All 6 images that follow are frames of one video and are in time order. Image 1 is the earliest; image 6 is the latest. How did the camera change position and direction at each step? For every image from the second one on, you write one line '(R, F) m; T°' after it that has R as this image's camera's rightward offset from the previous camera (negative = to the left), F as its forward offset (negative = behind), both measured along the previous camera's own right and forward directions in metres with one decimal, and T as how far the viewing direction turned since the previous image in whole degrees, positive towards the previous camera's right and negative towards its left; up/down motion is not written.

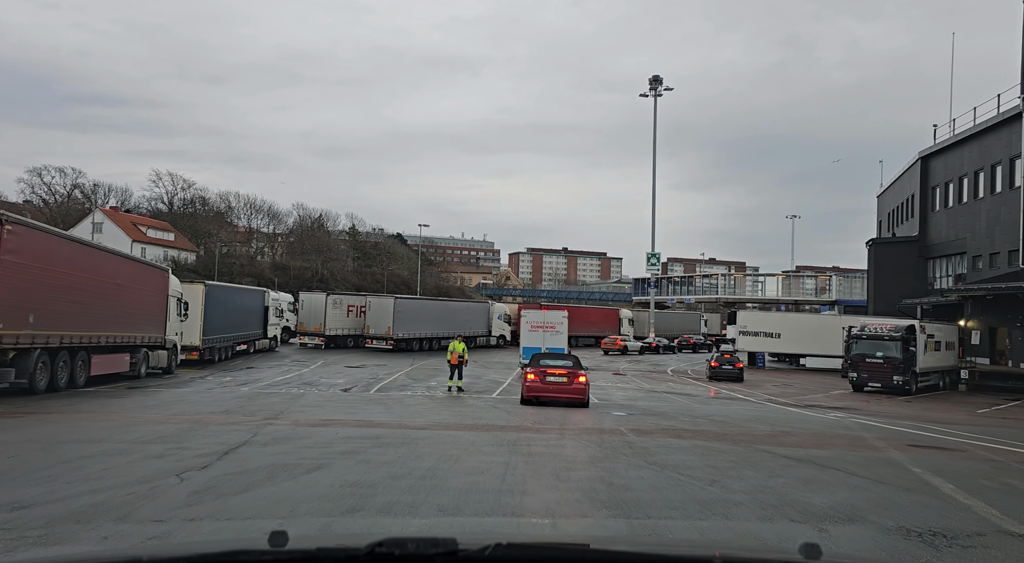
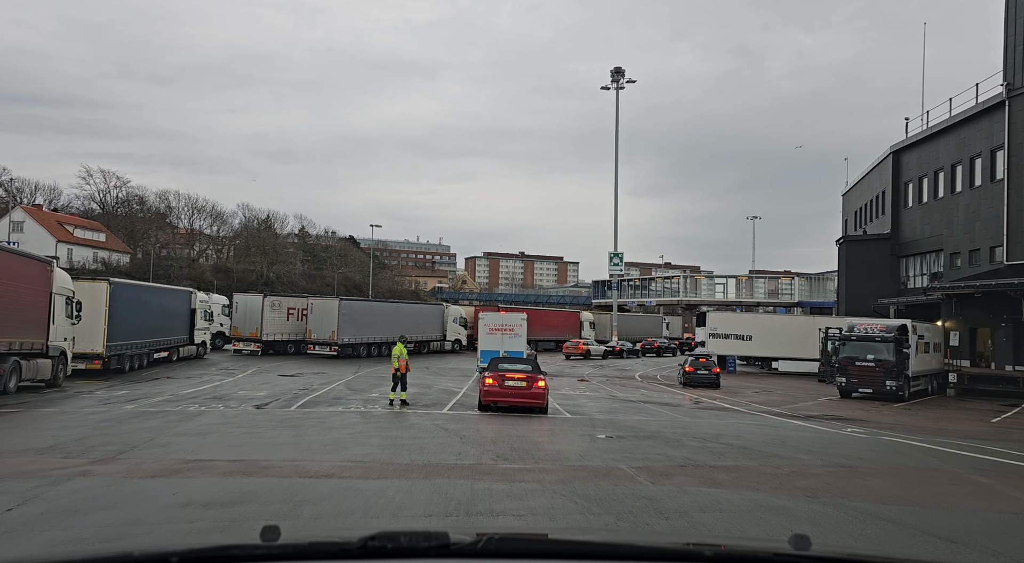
(0.0, +3.4) m; +4°
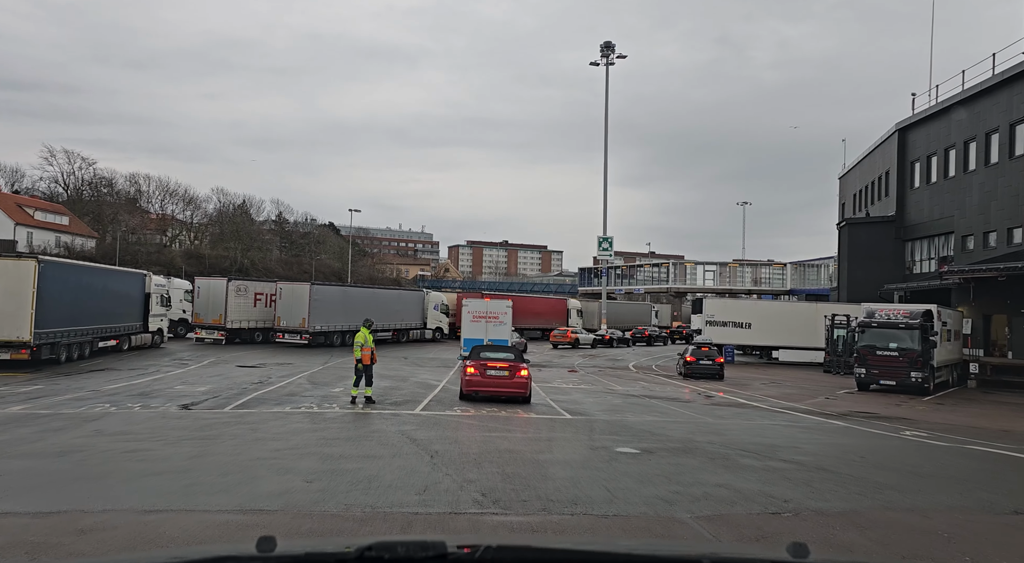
(-0.1, +2.9) m; +1°
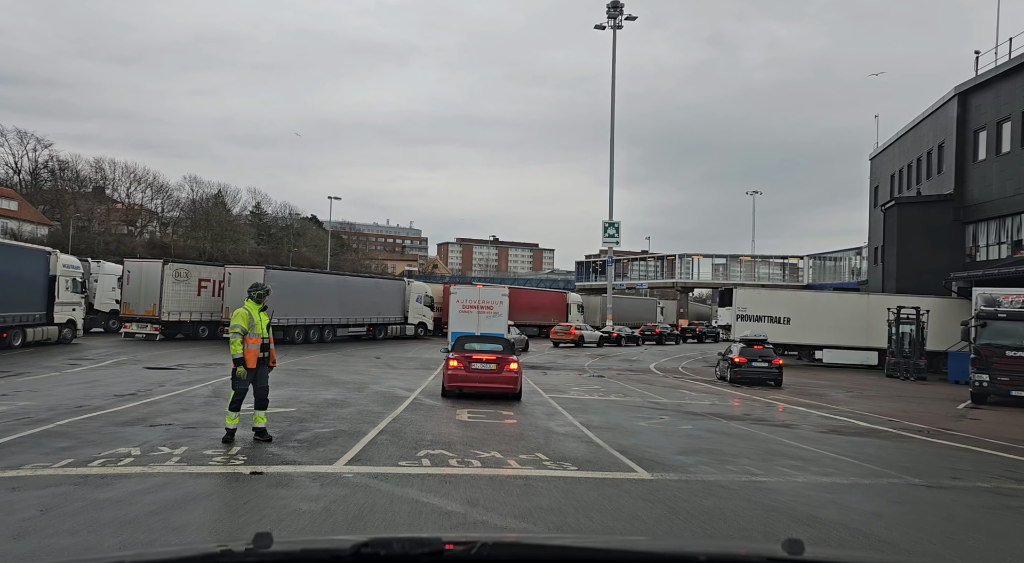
(-0.3, +6.6) m; +1°
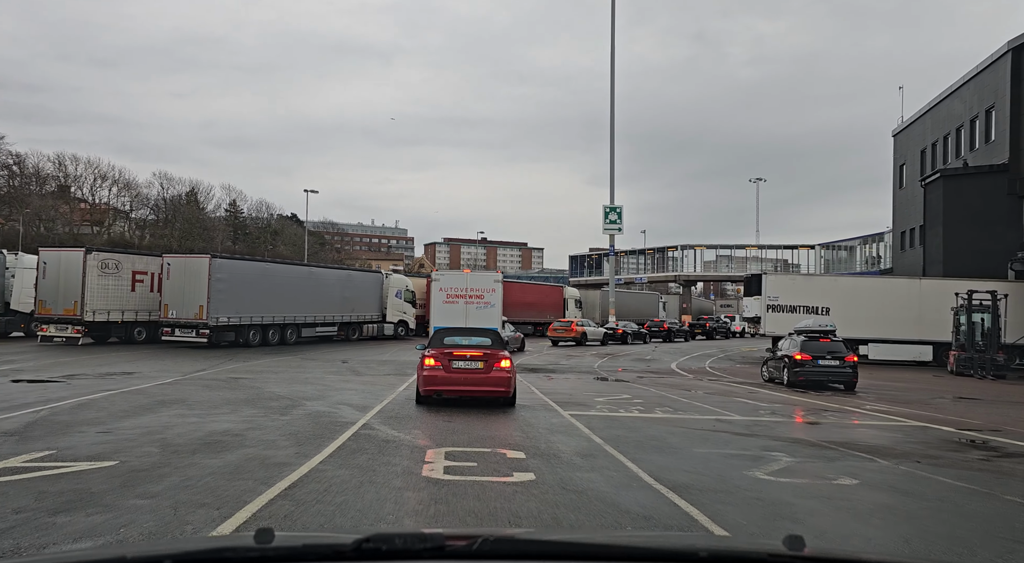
(-0.2, +5.2) m; +1°
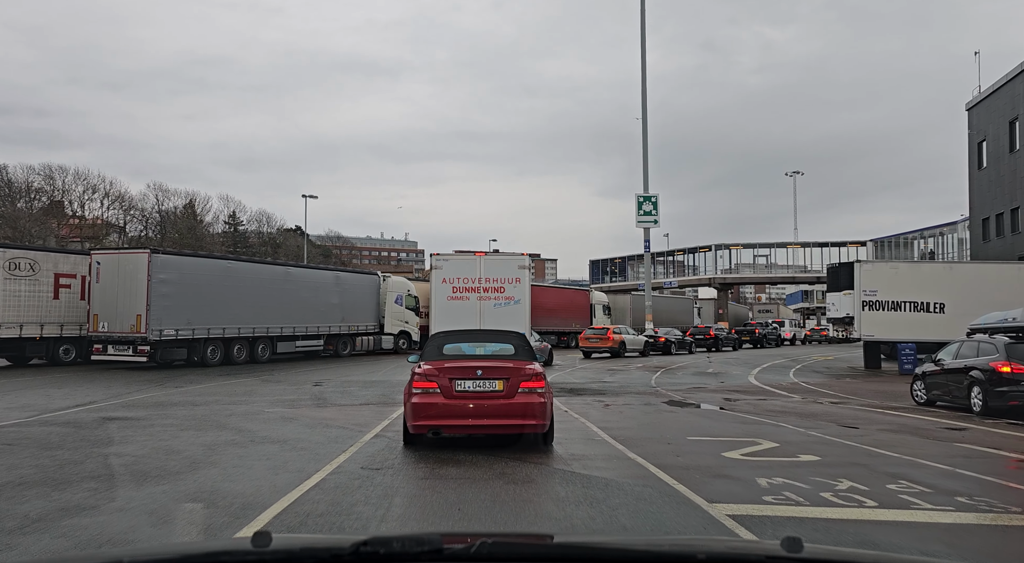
(-0.5, +6.4) m; -1°
